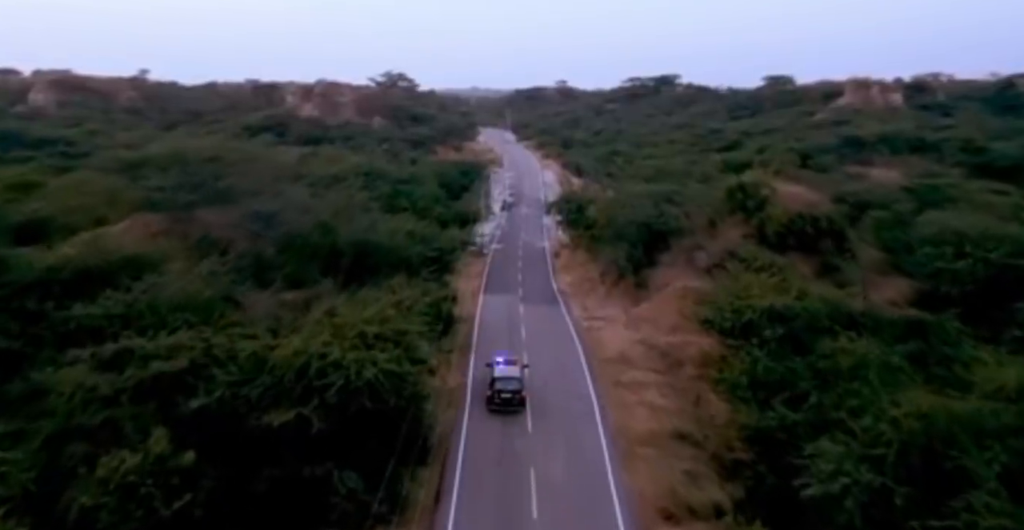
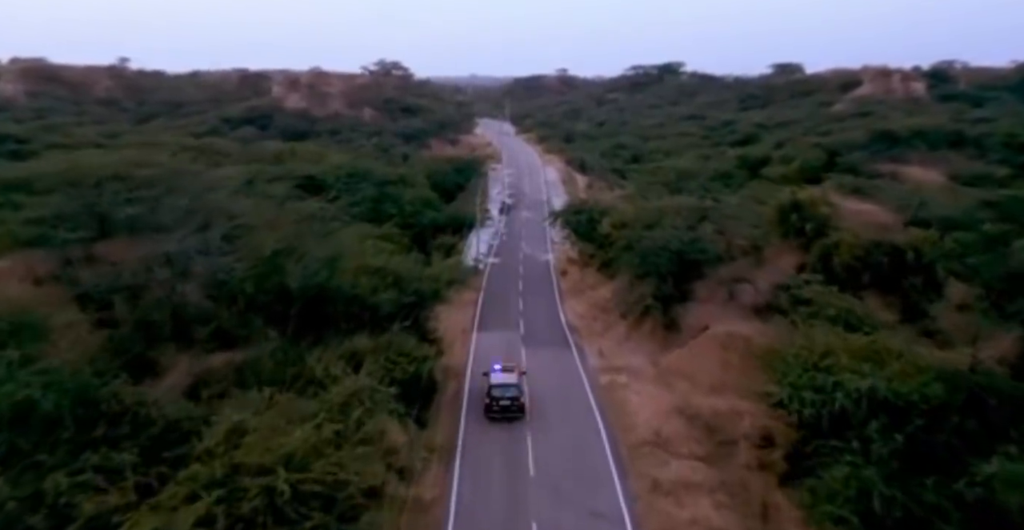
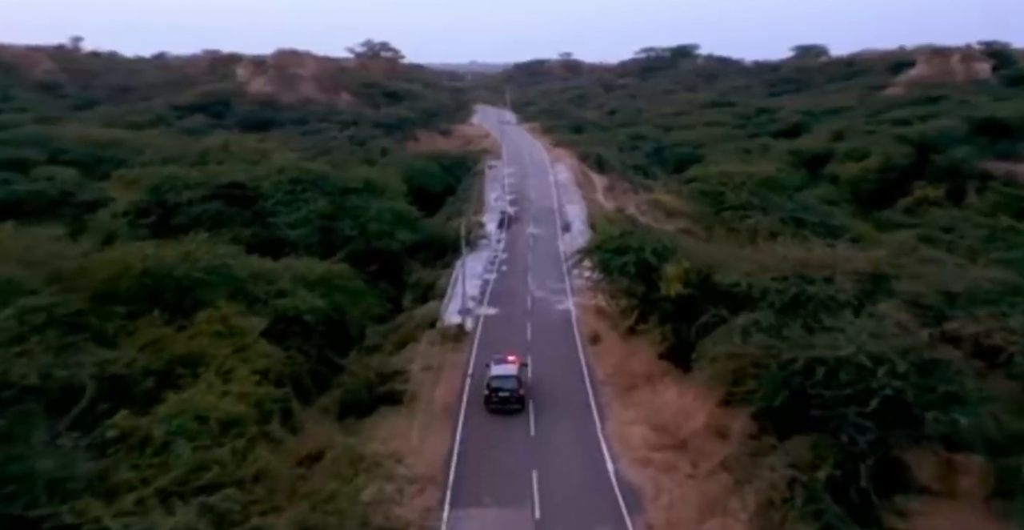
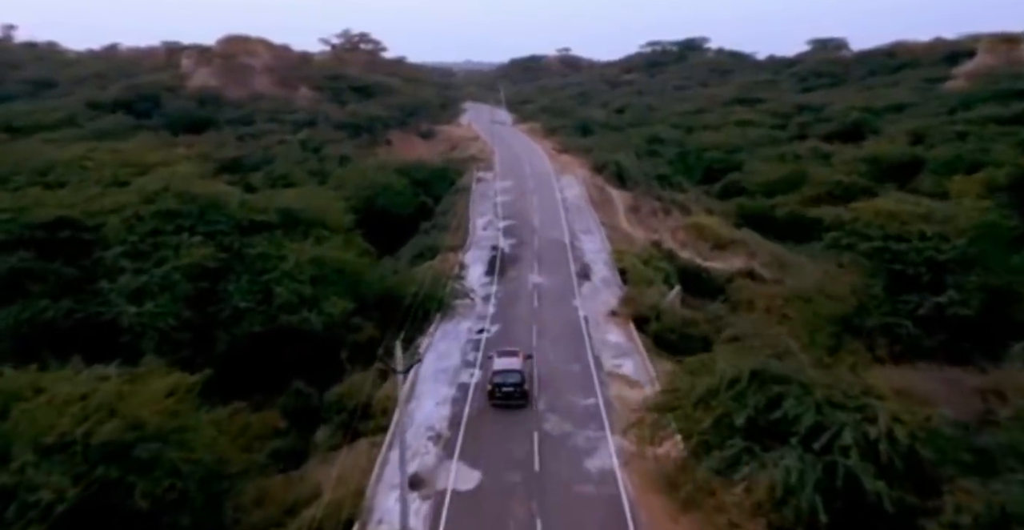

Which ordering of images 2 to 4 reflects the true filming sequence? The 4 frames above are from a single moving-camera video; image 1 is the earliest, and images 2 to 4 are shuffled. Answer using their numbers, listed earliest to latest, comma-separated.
2, 3, 4
